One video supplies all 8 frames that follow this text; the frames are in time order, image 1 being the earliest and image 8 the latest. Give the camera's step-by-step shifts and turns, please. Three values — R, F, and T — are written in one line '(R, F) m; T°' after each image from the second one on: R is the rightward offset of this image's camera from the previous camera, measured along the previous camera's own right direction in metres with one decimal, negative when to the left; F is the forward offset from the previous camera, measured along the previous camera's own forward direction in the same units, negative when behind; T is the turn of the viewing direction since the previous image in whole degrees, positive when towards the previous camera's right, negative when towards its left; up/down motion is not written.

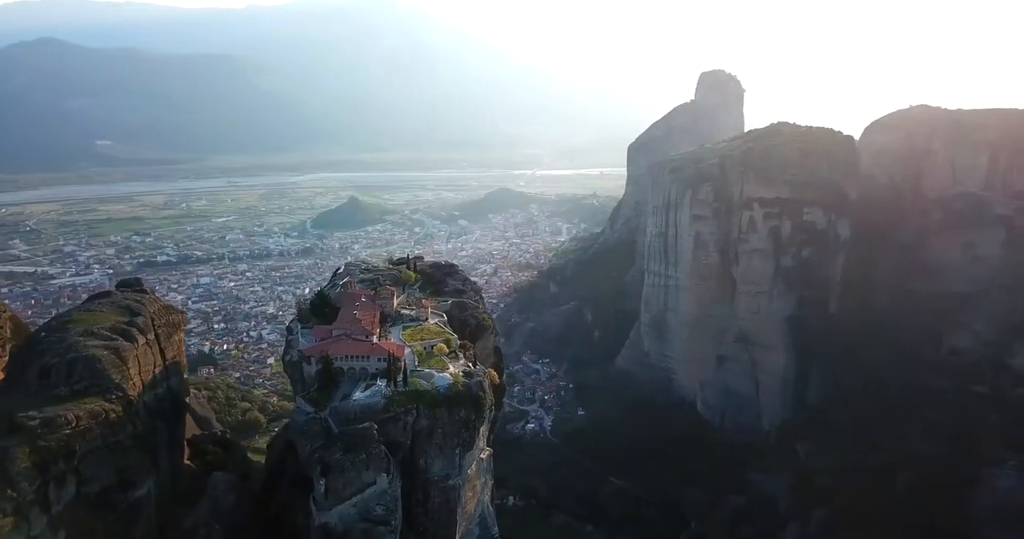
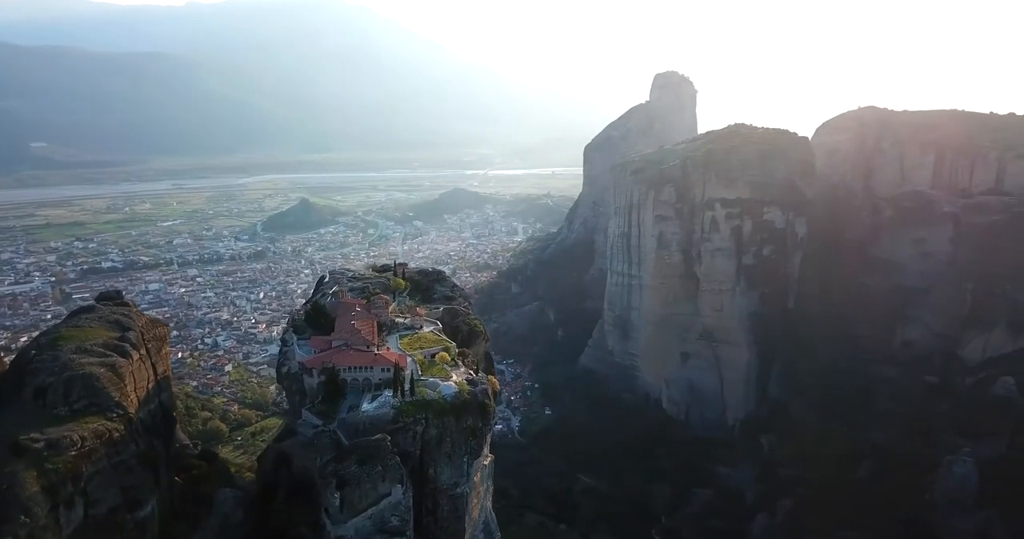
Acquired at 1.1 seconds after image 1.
(-0.6, -0.1) m; +4°
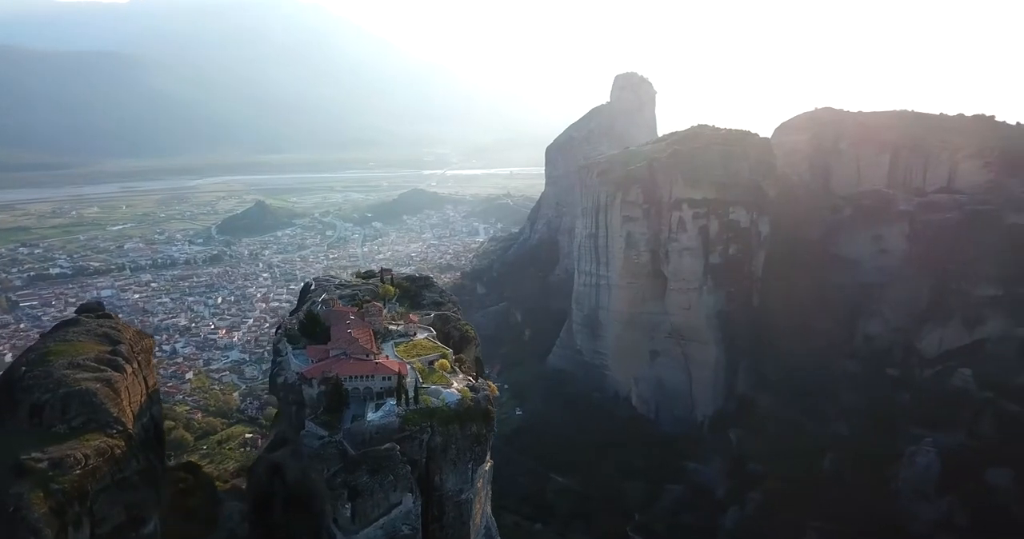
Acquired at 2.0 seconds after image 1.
(-0.5, -0.1) m; +3°
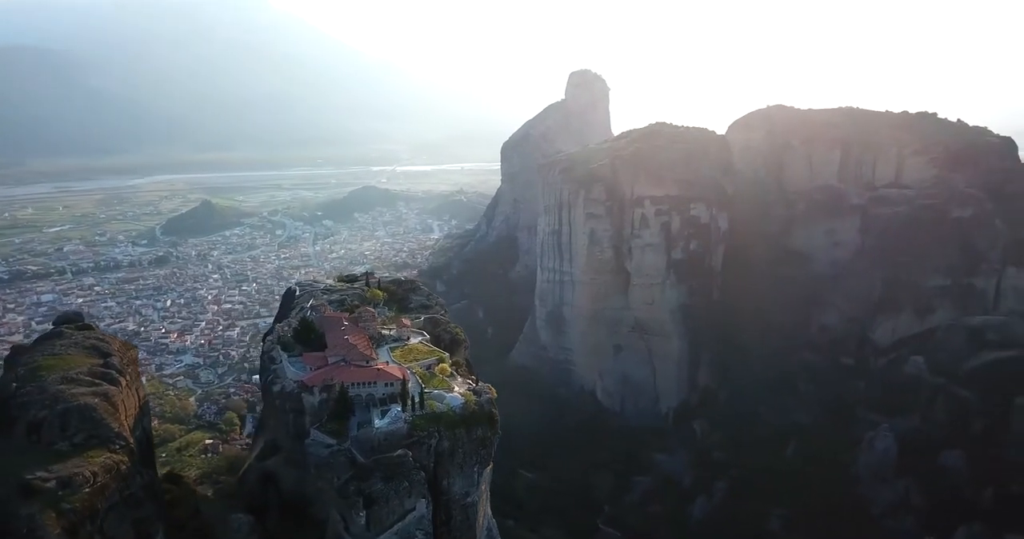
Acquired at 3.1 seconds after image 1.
(-0.6, -0.1) m; +4°
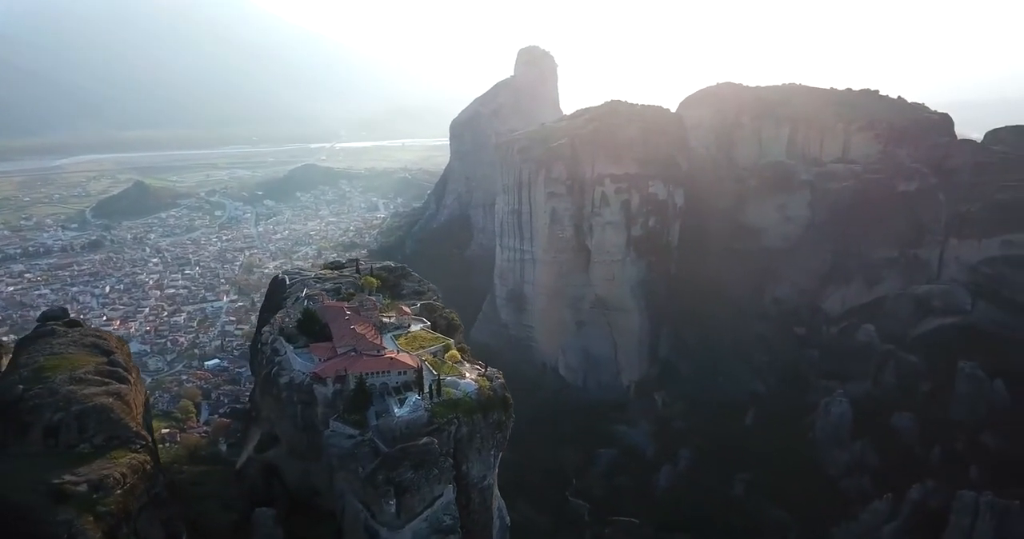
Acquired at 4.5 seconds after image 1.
(-0.8, -0.1) m; +4°
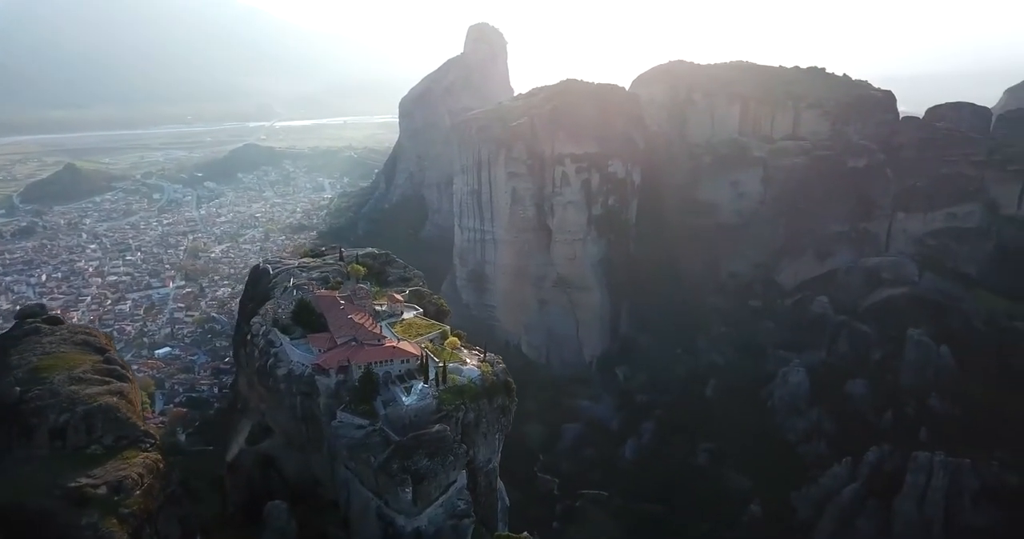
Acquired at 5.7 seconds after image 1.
(-0.6, -0.1) m; +4°
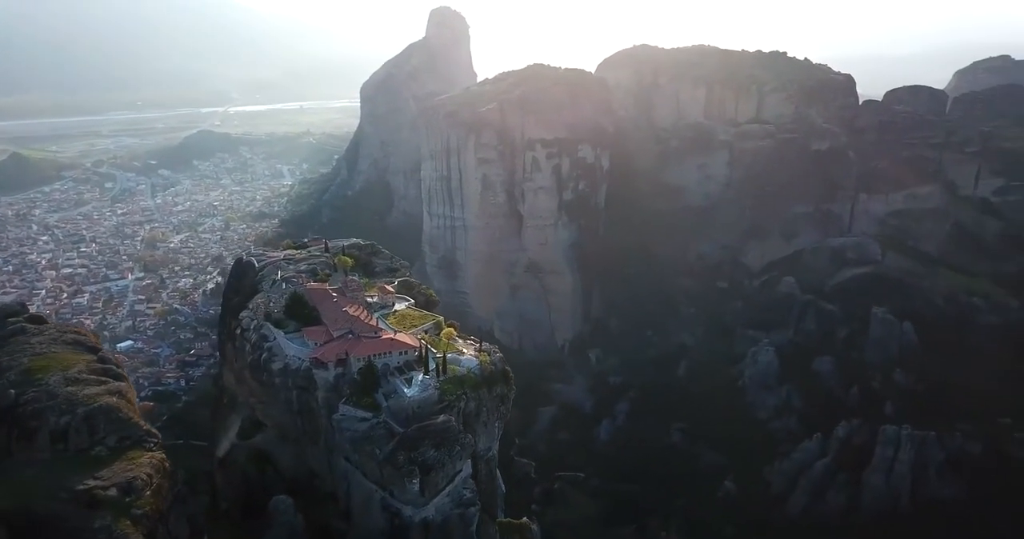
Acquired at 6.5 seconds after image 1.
(-0.4, -0.1) m; +3°
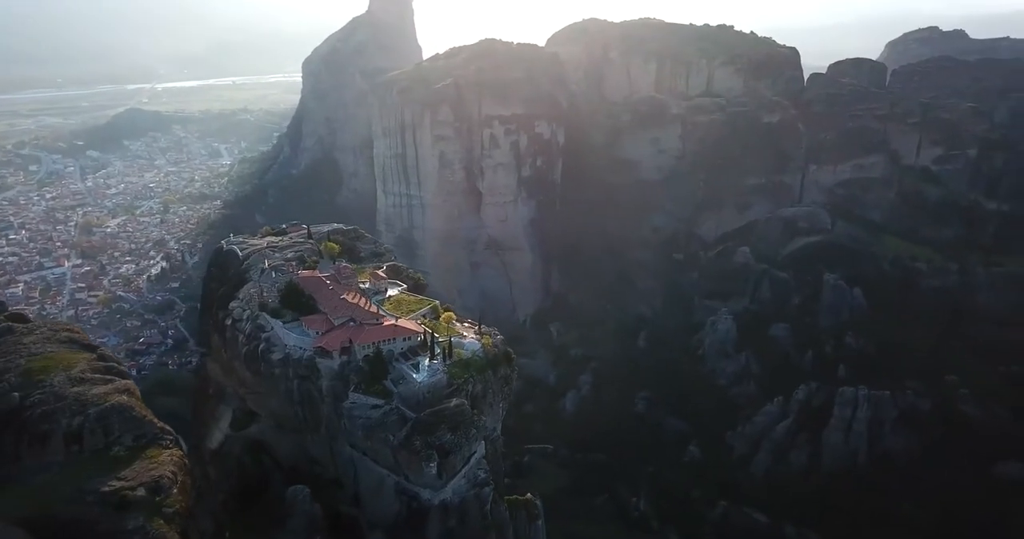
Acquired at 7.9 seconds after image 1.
(-0.7, -0.1) m; +4°
